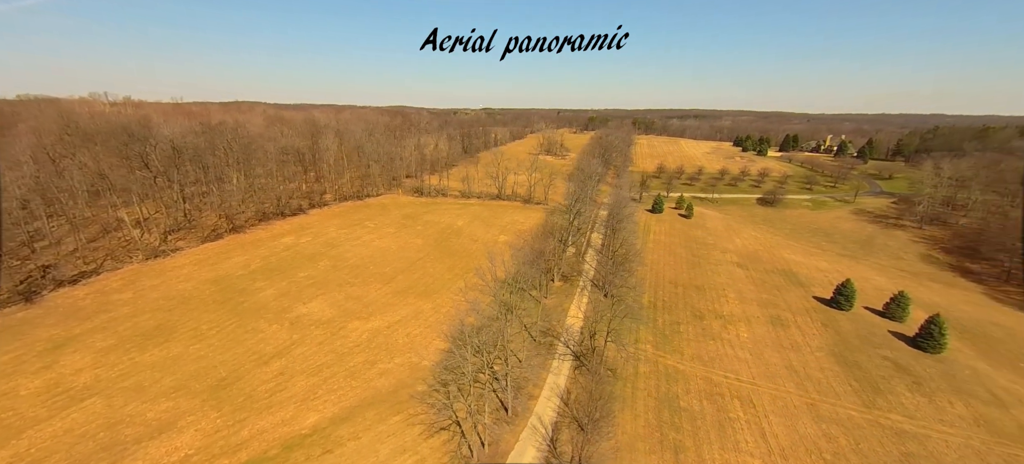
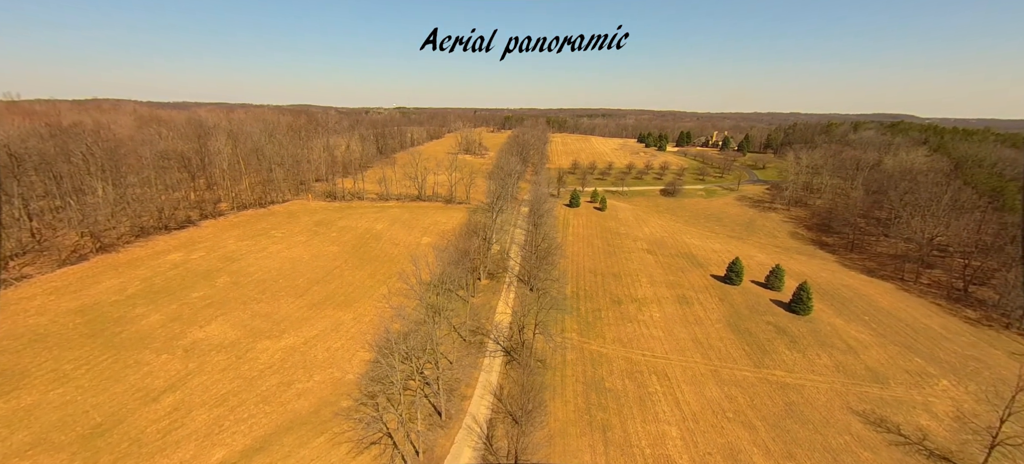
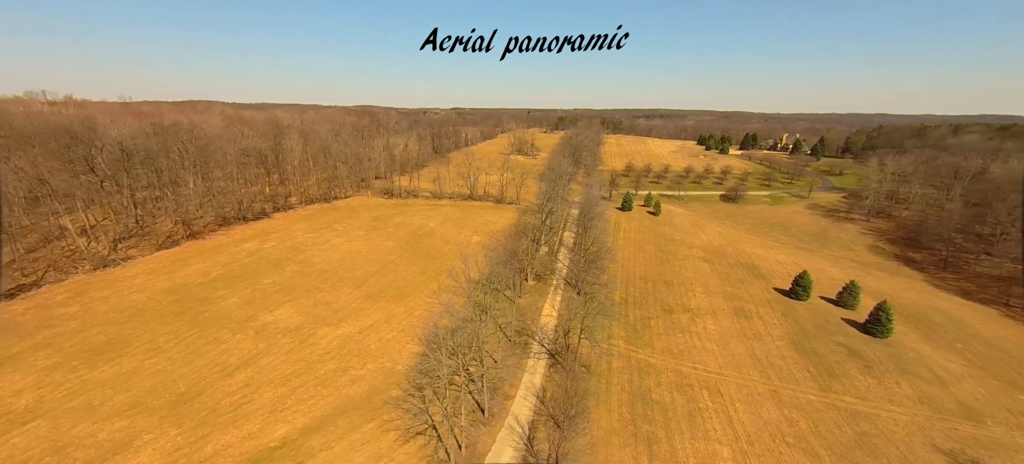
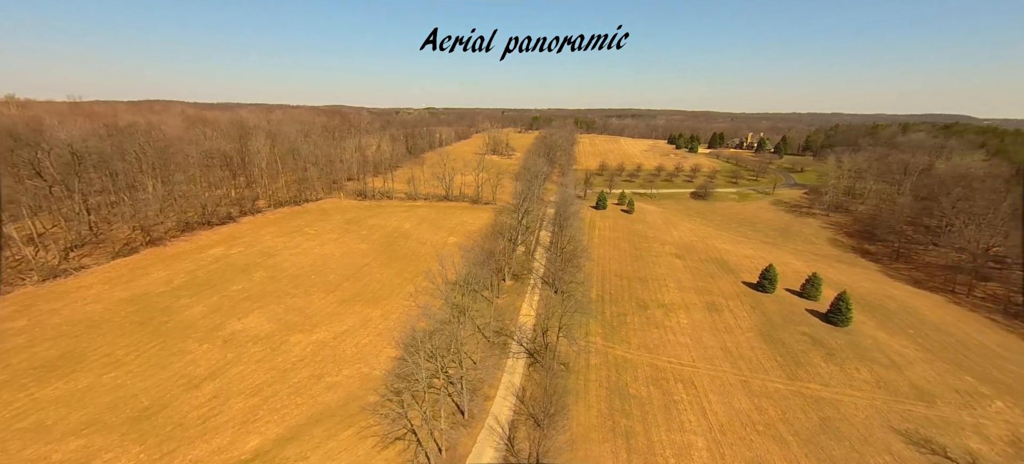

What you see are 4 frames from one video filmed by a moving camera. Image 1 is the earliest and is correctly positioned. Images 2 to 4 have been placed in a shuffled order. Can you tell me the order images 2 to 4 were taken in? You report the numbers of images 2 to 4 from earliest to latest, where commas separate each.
3, 4, 2
